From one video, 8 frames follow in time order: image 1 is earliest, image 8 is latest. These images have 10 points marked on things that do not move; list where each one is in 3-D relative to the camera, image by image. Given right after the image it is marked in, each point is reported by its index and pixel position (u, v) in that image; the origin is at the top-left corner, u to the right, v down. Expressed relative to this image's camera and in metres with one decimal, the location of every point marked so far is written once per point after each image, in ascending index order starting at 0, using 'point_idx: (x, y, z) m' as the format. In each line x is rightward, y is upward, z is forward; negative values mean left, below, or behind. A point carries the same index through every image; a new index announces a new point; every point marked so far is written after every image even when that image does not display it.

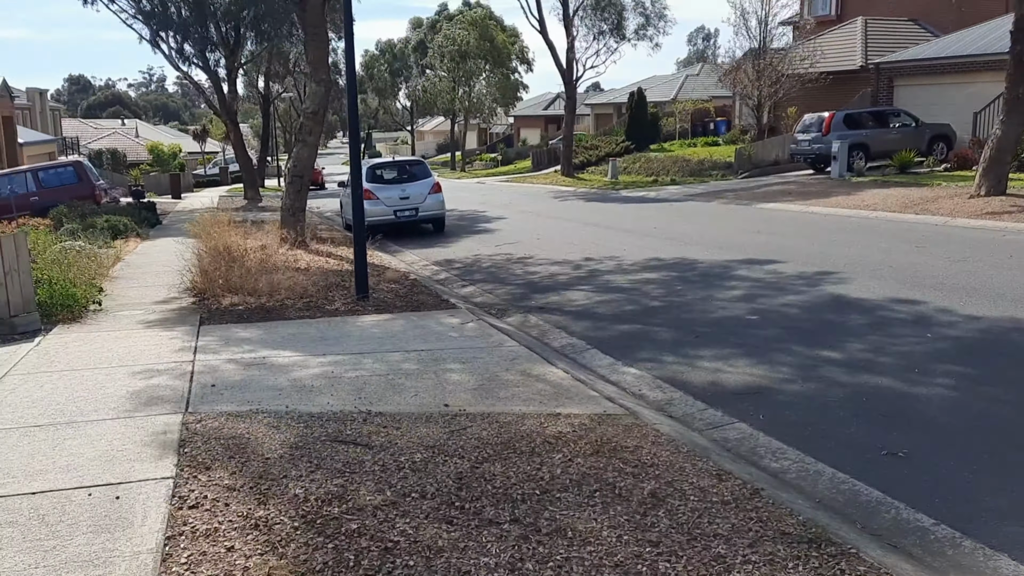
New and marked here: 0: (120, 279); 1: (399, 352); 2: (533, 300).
0: (-5.4, +0.1, +12.2) m
1: (-1.0, -0.6, +7.5) m
2: (+0.3, -0.1, +10.5) m
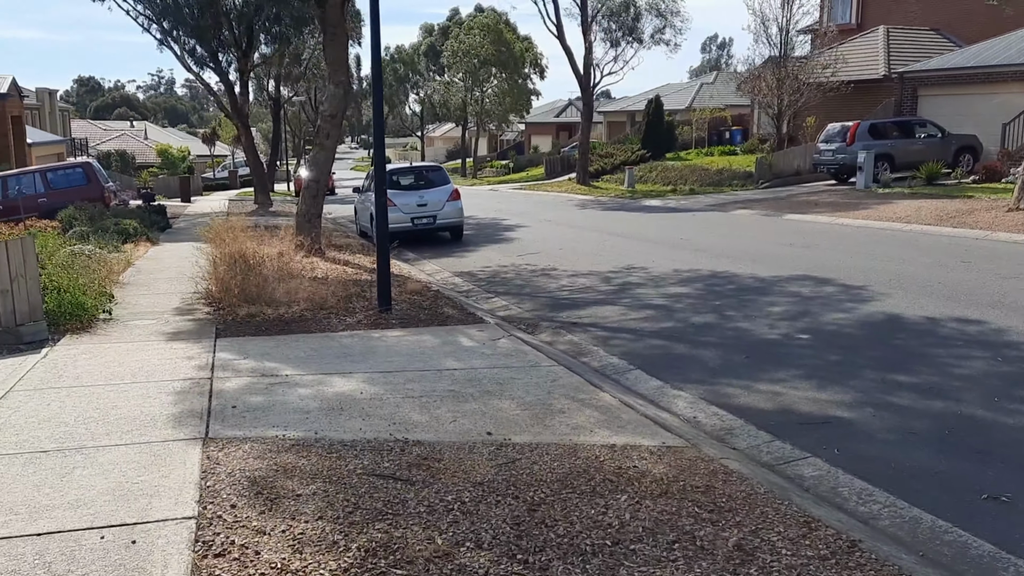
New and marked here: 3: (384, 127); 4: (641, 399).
0: (-5.1, 0.0, +11.8) m
1: (-0.6, -0.7, +7.0) m
2: (+0.6, -0.3, +10.0) m
3: (-1.4, +1.8, +9.7) m
4: (+1.0, -0.8, +6.5) m
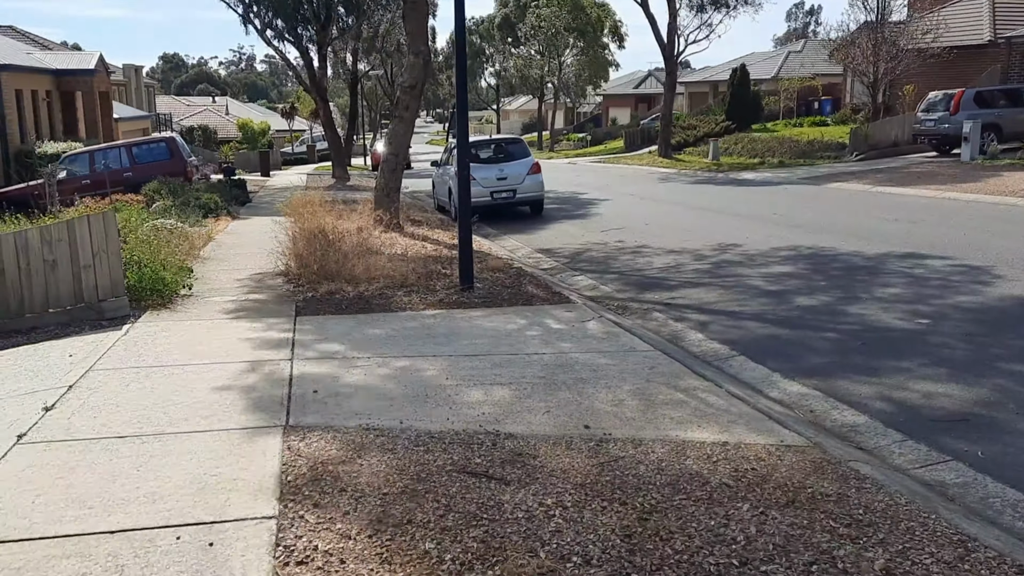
0: (-4.0, +0.4, +11.7) m
1: (+0.1, -0.5, +6.6) m
2: (+1.5, -0.1, +9.5) m
3: (-0.5, +2.0, +9.2) m
4: (+1.6, -0.7, +6.0) m
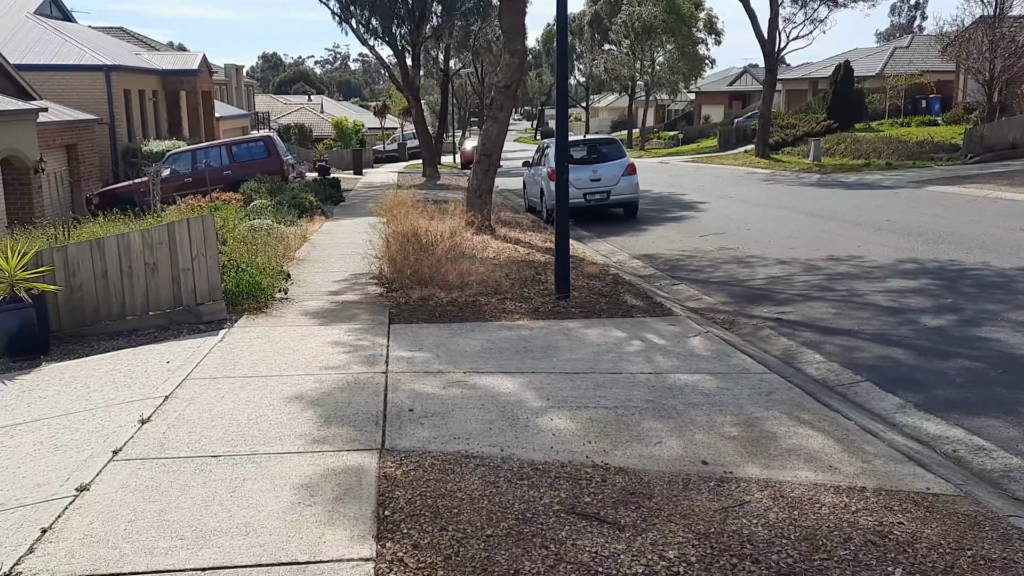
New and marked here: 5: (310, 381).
0: (-2.7, +0.3, +11.6) m
1: (+0.8, -0.6, +6.2) m
2: (+2.6, -0.2, +9.0) m
3: (+0.6, +1.9, +8.9) m
4: (+2.3, -0.8, +5.5) m
5: (-1.4, -0.6, +5.9) m
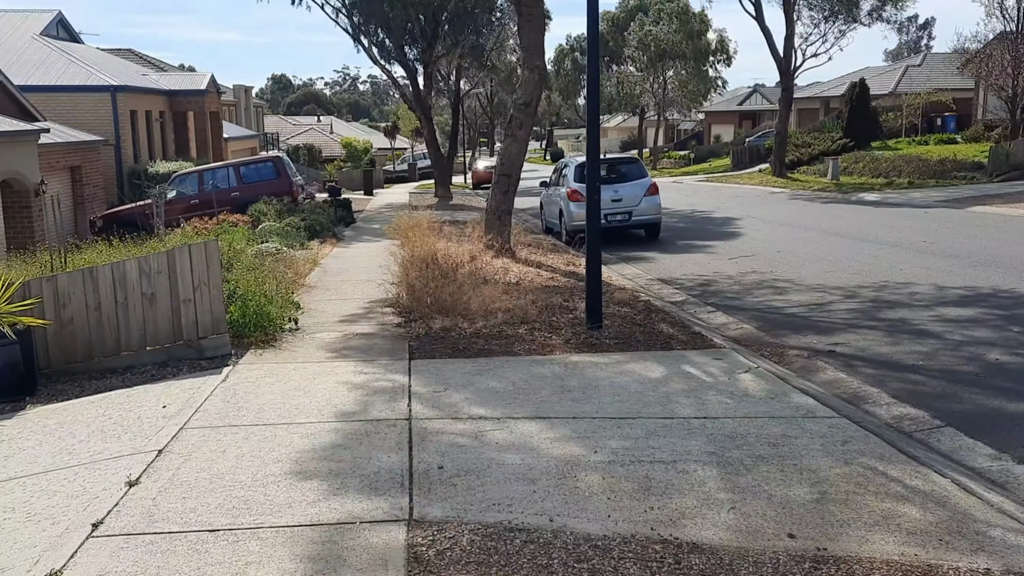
0: (-2.4, 0.0, +11.0) m
1: (+1.0, -0.8, +5.5) m
2: (+2.8, -0.5, +8.2) m
3: (+0.8, +1.6, +8.2) m
4: (+2.5, -1.0, +4.7) m
5: (-1.1, -0.9, +5.2) m
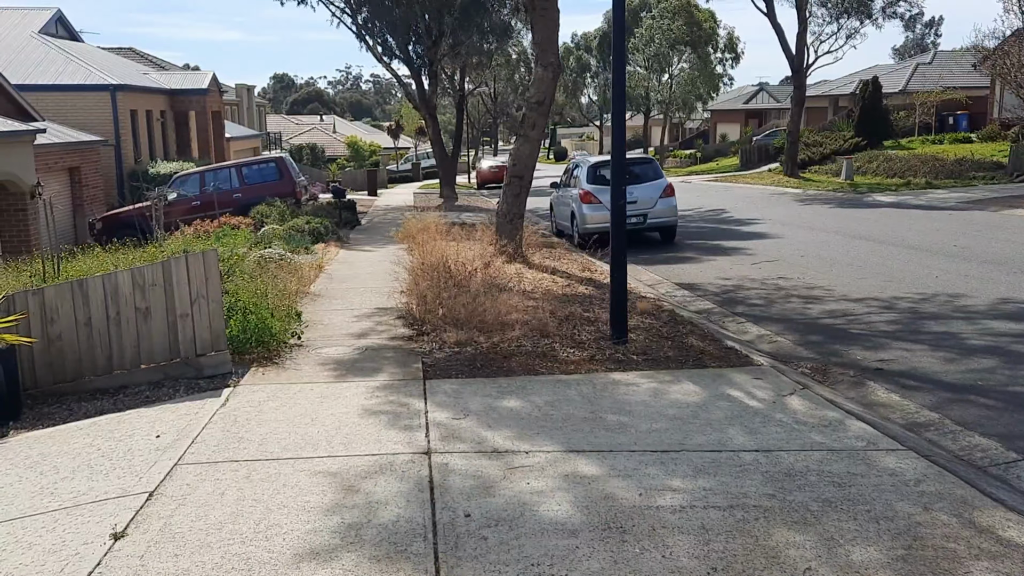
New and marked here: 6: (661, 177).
0: (-2.2, -0.1, +10.4) m
1: (+1.2, -0.9, +4.9) m
2: (+3.0, -0.6, +7.7) m
3: (+1.0, +1.5, +7.7) m
4: (+2.7, -1.1, +4.2) m
5: (-1.0, -1.0, +4.7) m
6: (+2.6, +1.9, +15.3) m
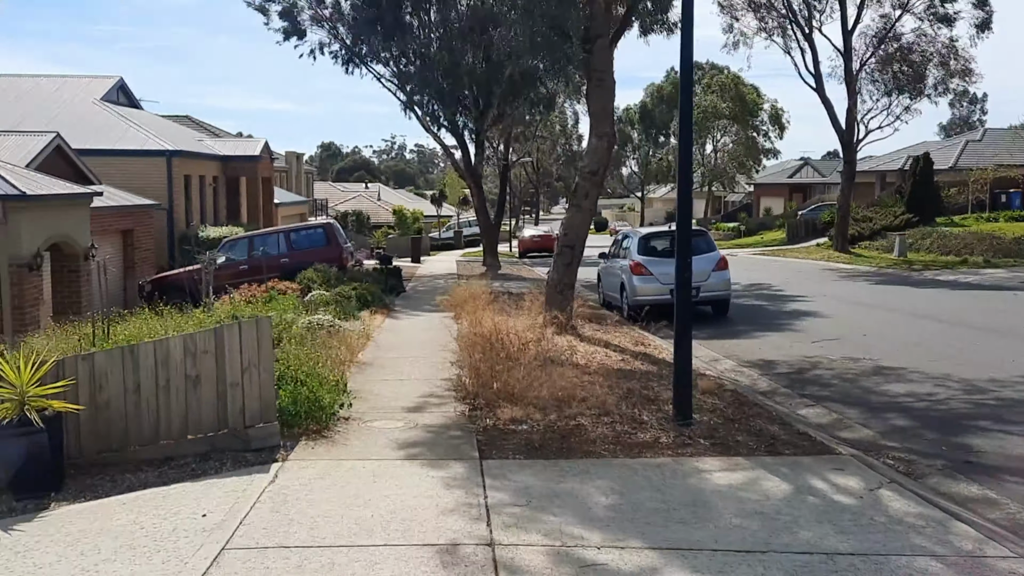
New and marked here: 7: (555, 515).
0: (-1.6, -0.9, +10.2) m
1: (+1.6, -1.4, +4.5) m
2: (+3.5, -1.3, +7.2) m
3: (+1.5, +0.9, +7.4) m
4: (+3.0, -1.6, +3.7) m
5: (-0.6, -1.3, +4.4) m
6: (+3.5, +0.6, +15.0) m
7: (+0.3, -1.3, +5.1) m
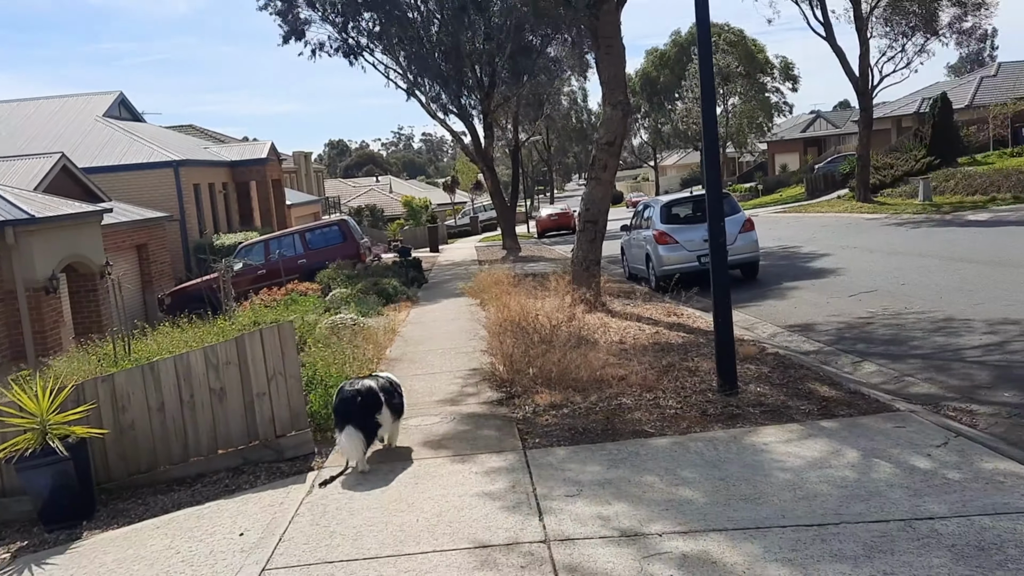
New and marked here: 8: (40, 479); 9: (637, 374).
0: (-1.3, -0.8, +9.9) m
1: (+1.8, -1.1, +4.2) m
2: (+3.8, -0.8, +6.8) m
3: (+1.7, +1.2, +7.1) m
4: (+3.3, -1.2, +3.3) m
5: (-0.3, -1.3, +4.1) m
6: (+3.8, +1.3, +14.6) m
7: (+0.5, -1.2, +4.8) m
8: (-3.0, -1.2, +5.6) m
9: (+1.1, -0.8, +7.8) m
